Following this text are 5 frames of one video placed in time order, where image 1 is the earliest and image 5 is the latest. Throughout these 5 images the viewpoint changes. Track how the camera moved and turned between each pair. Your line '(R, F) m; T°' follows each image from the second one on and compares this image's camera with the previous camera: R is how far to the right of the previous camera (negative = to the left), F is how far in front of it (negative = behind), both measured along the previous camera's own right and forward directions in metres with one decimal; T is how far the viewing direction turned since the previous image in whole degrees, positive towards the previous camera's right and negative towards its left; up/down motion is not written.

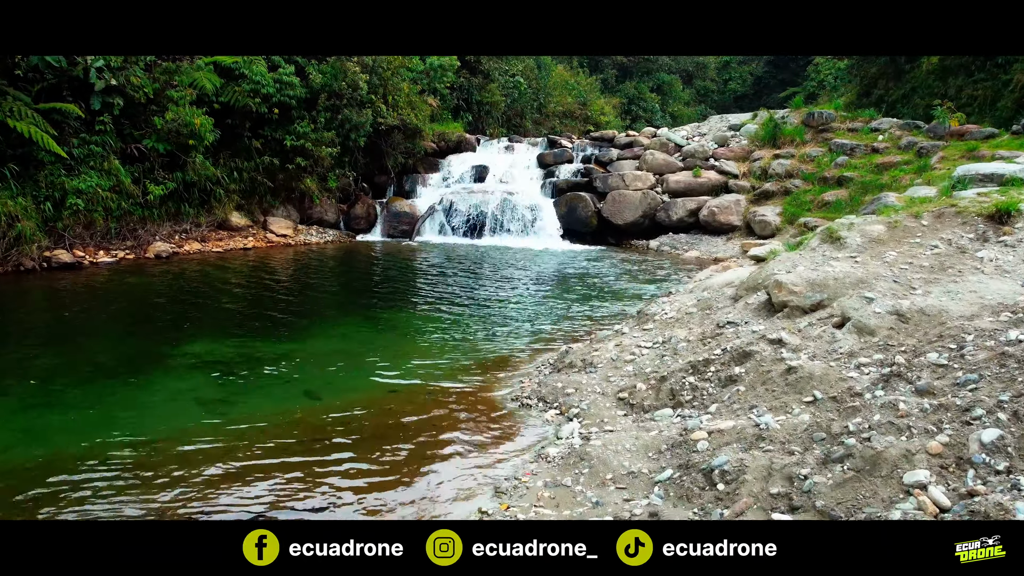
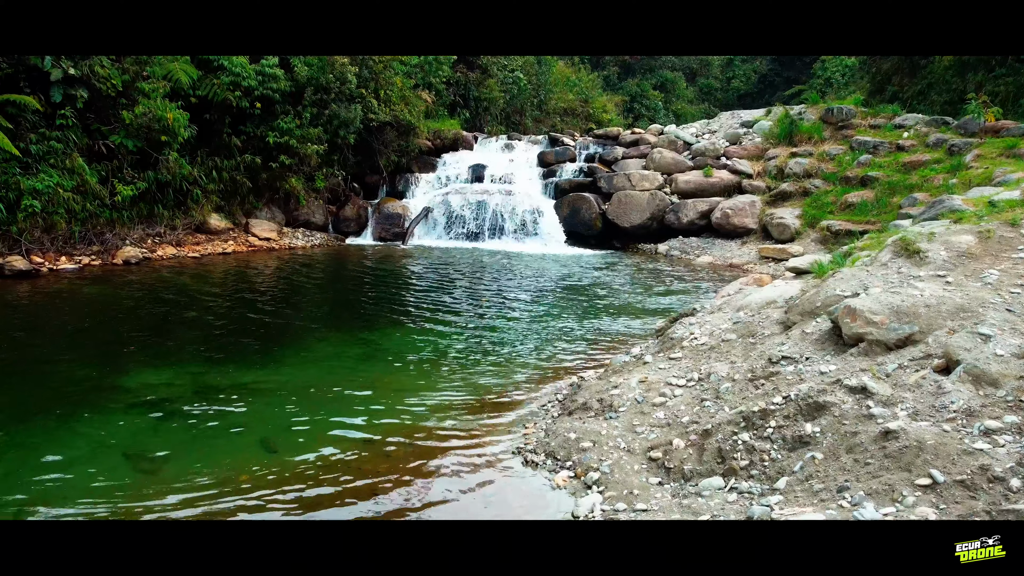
(0.0, +1.0) m; 0°
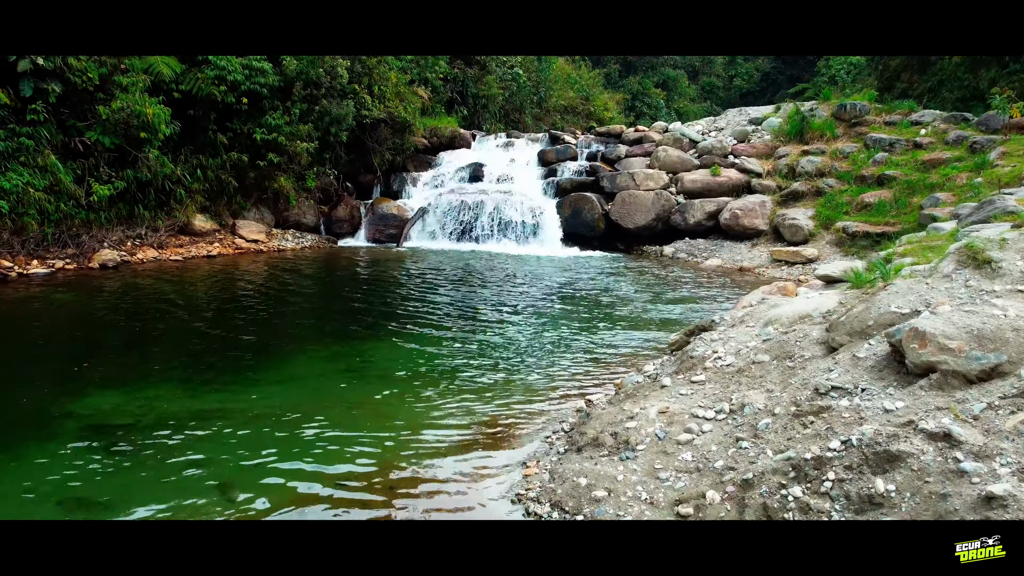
(0.0, +0.6) m; 0°
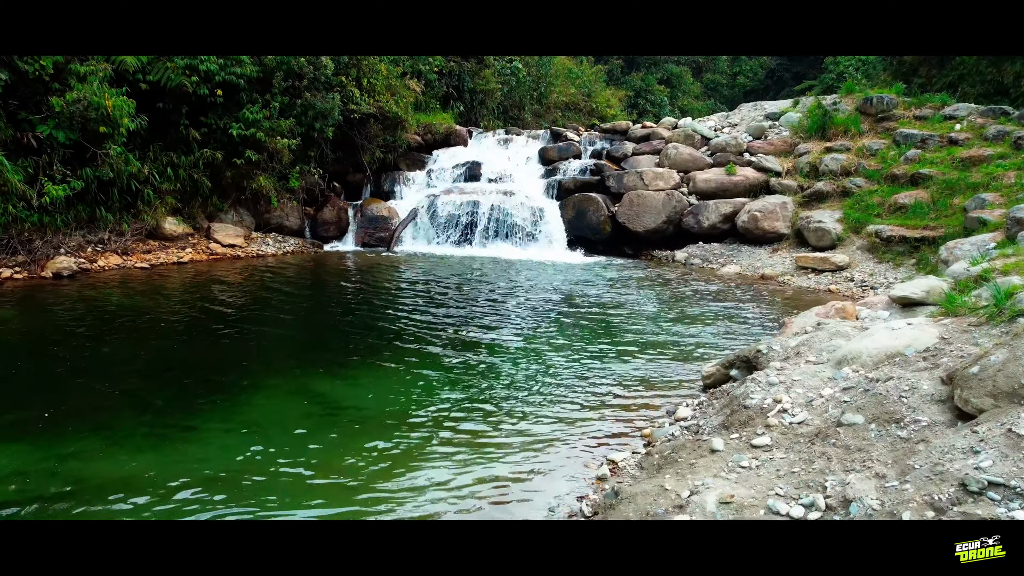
(0.0, +1.1) m; 0°
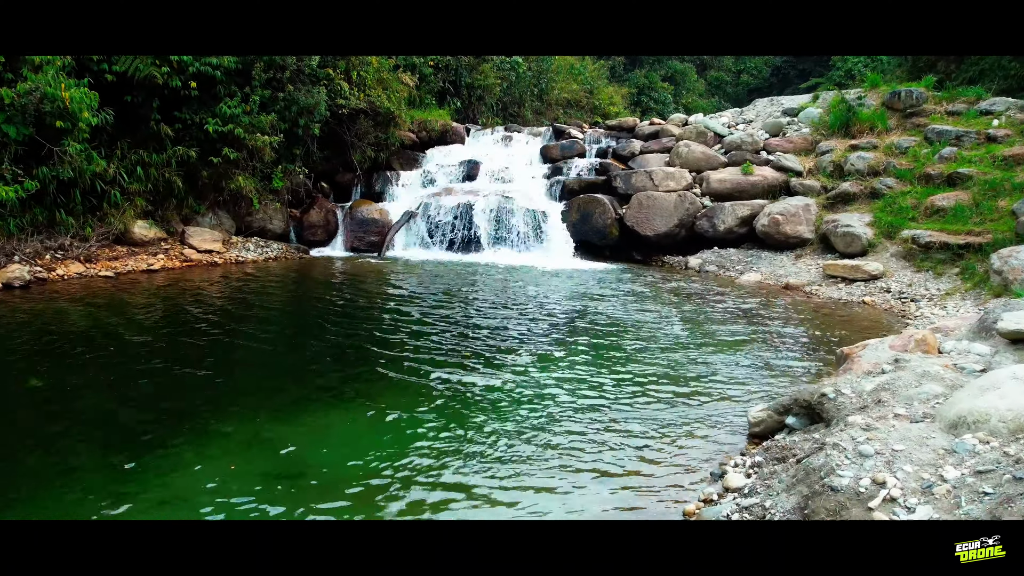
(0.0, +1.0) m; 0°
